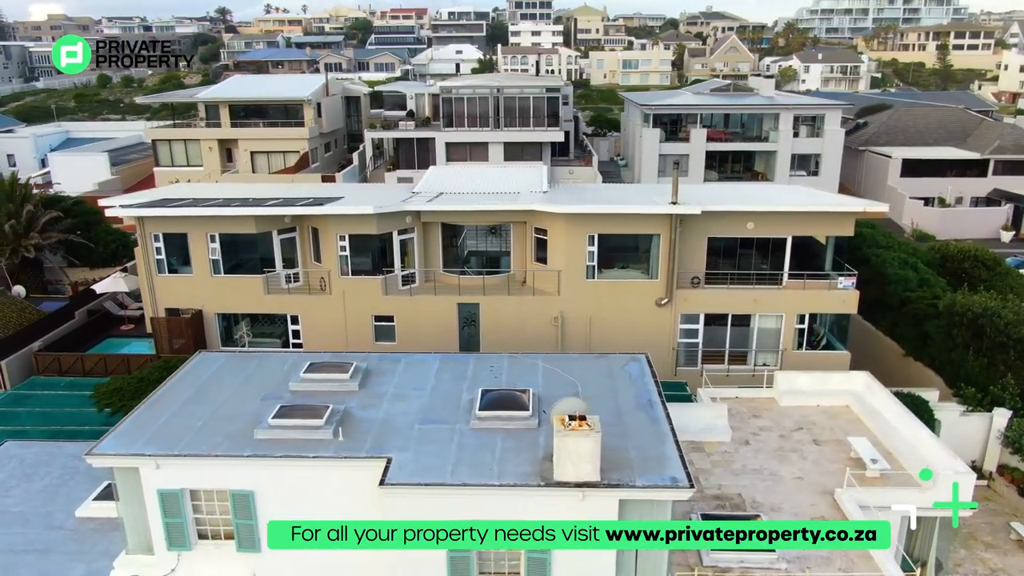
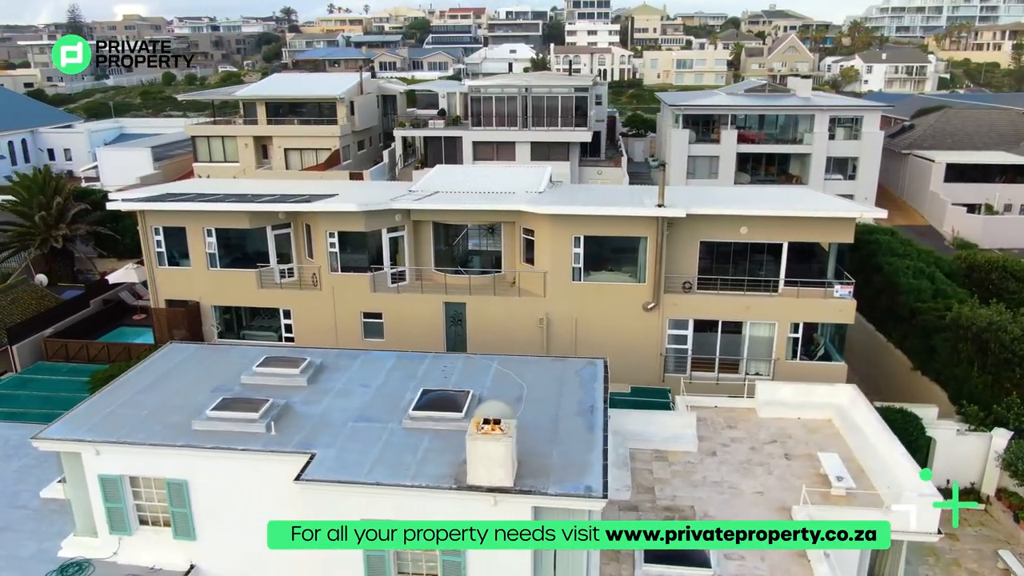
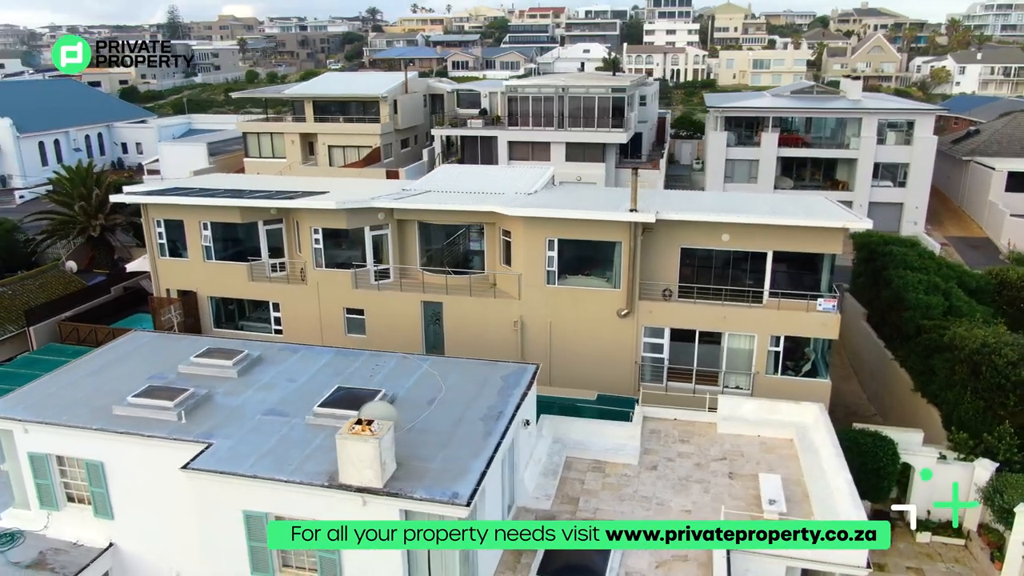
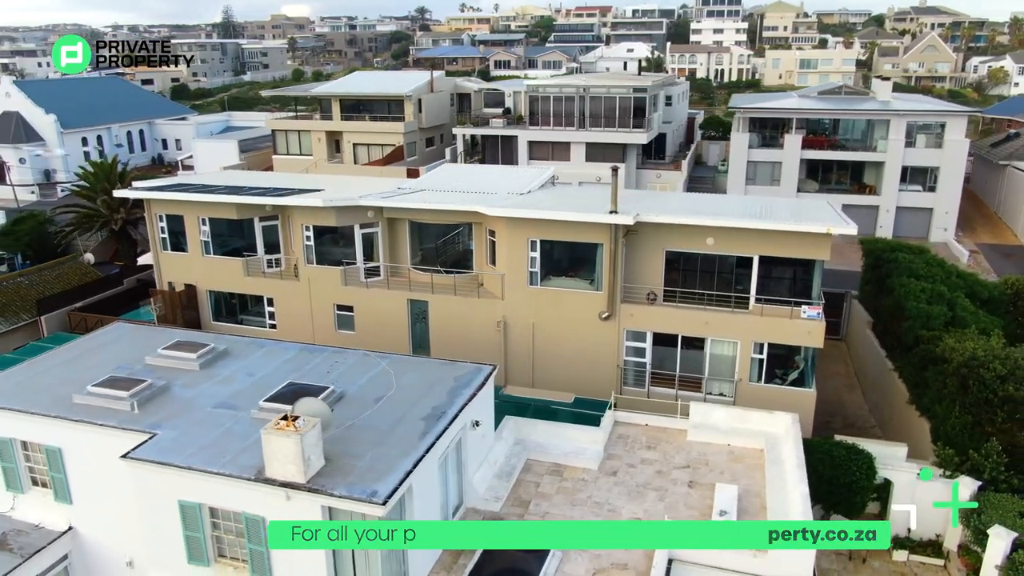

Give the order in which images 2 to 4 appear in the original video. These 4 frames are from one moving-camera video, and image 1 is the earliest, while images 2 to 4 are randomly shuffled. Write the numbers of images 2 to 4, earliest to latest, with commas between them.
2, 3, 4
